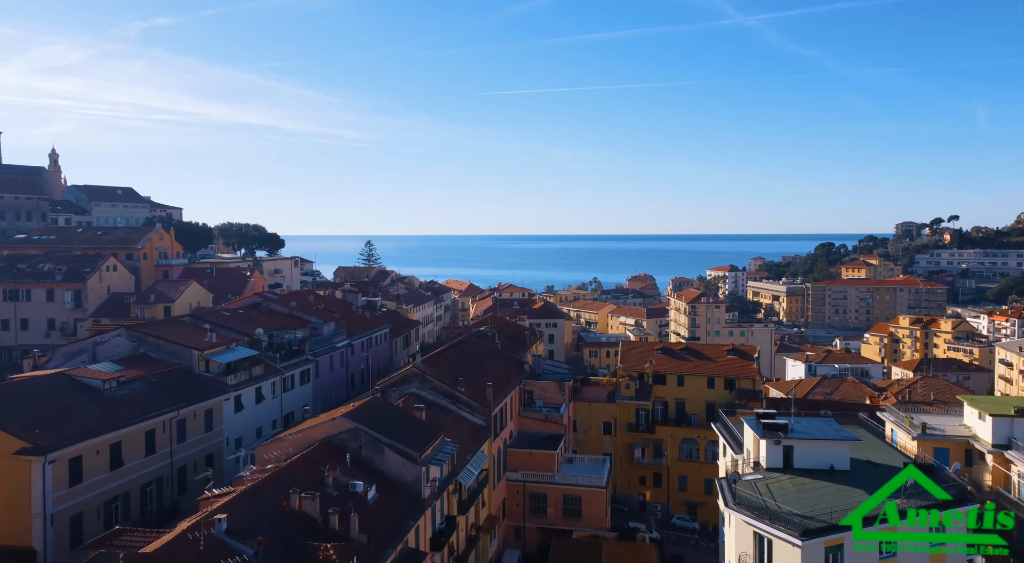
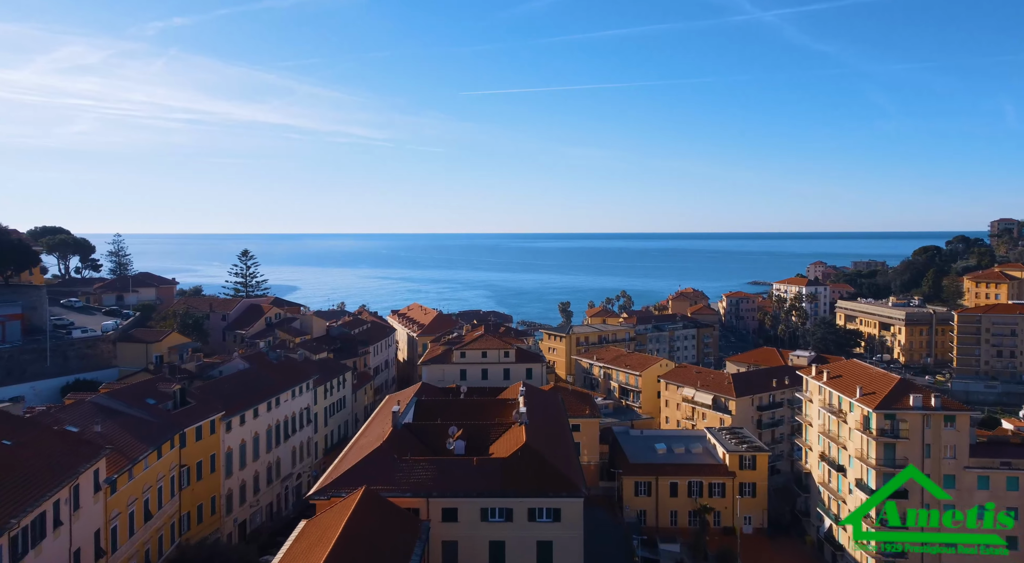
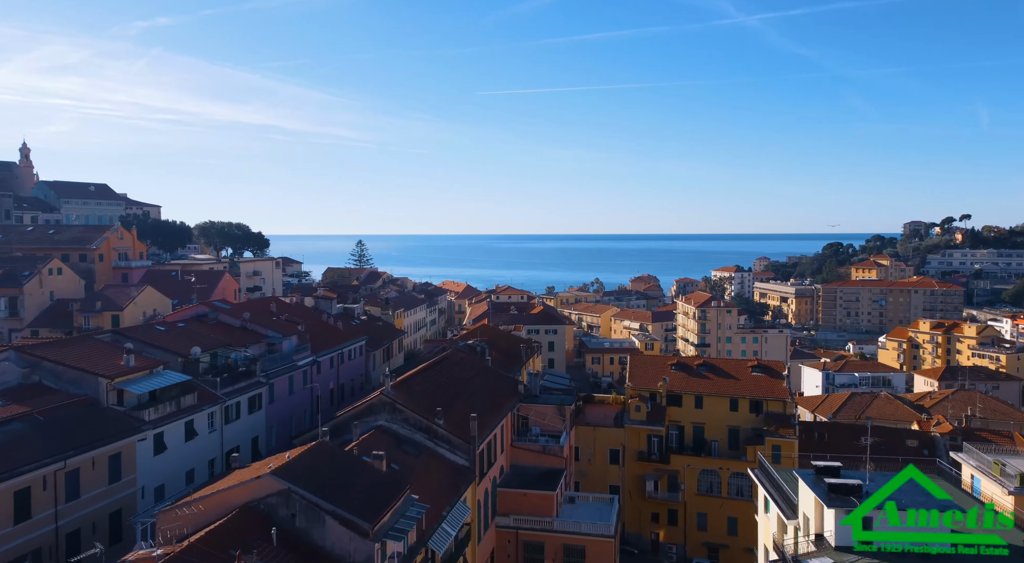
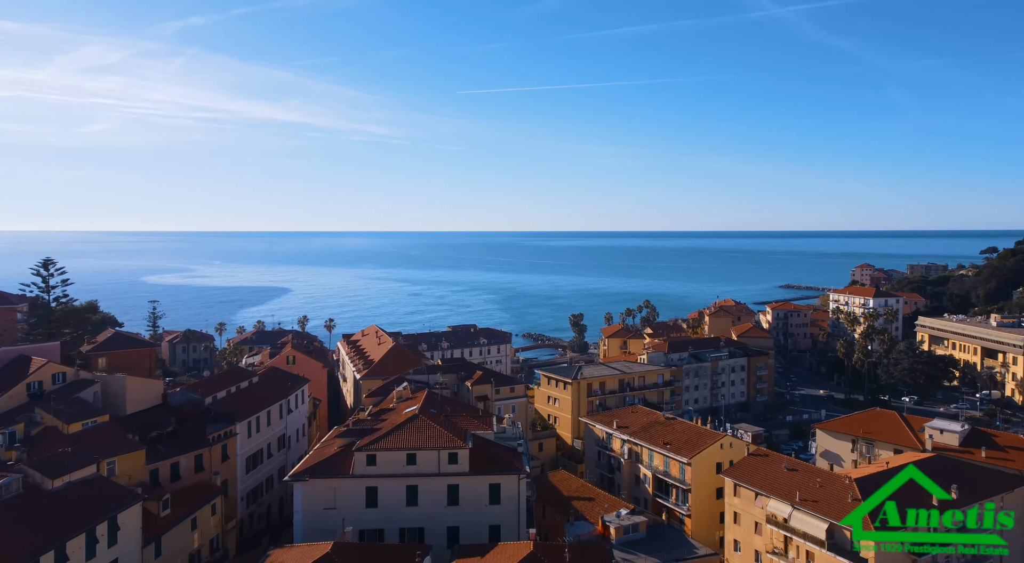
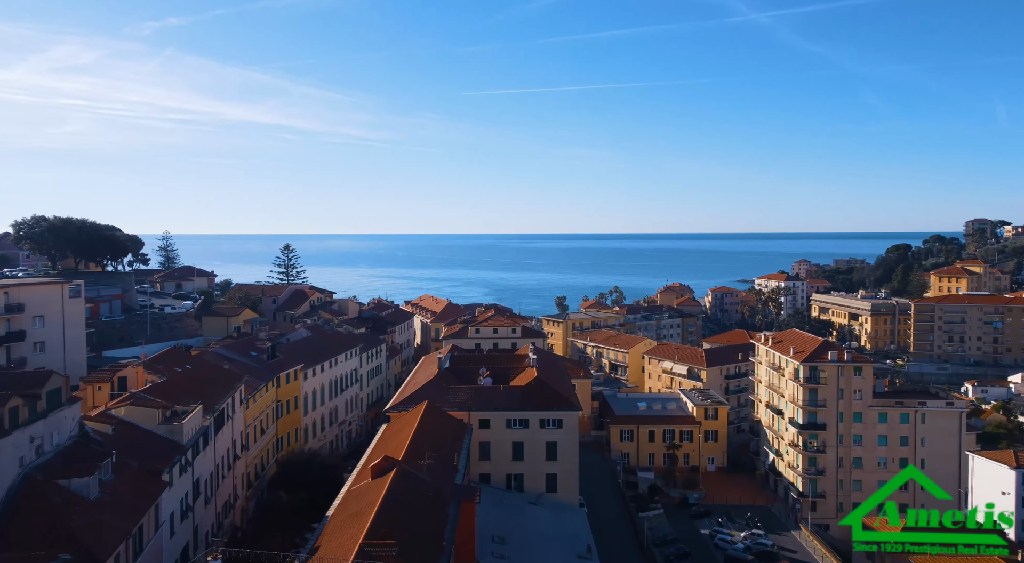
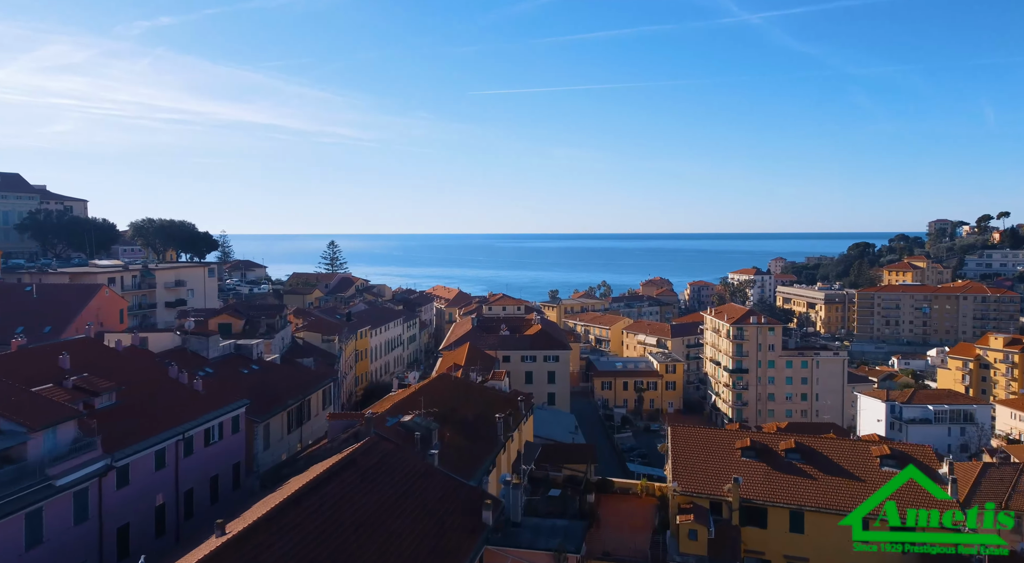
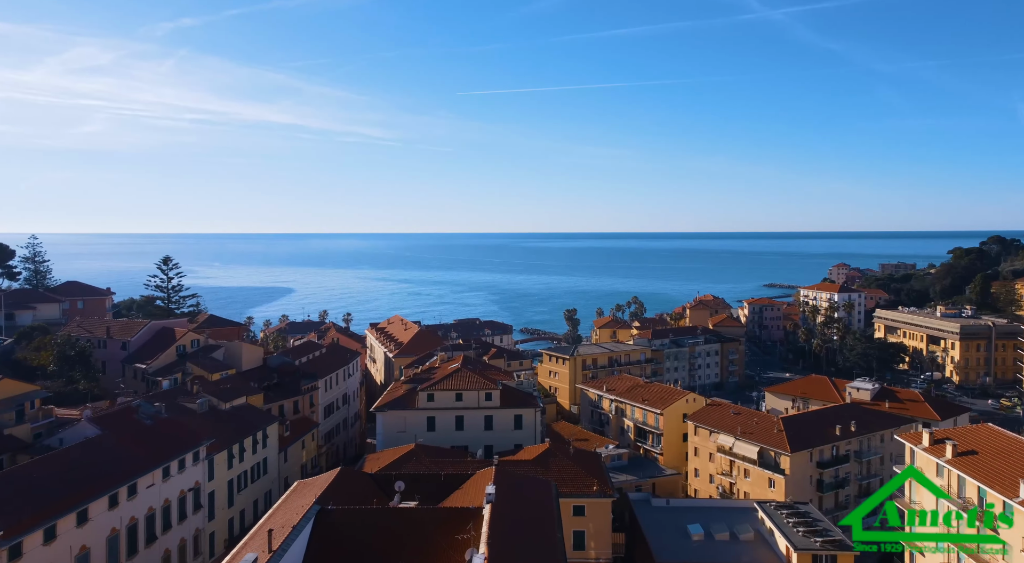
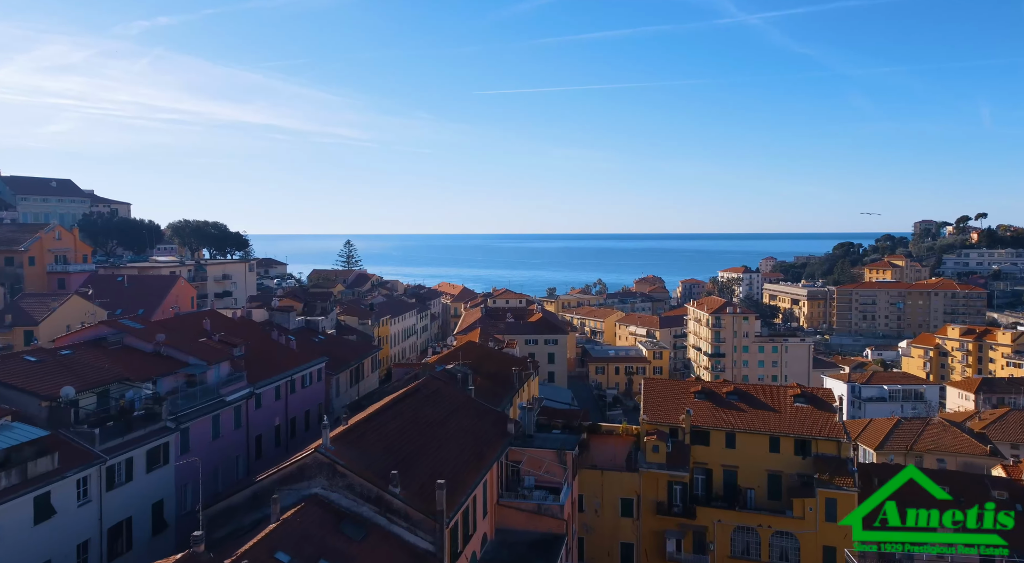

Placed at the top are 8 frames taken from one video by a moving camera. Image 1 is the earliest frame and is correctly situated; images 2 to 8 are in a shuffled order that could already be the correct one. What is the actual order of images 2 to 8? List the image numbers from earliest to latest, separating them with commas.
3, 8, 6, 5, 2, 7, 4
